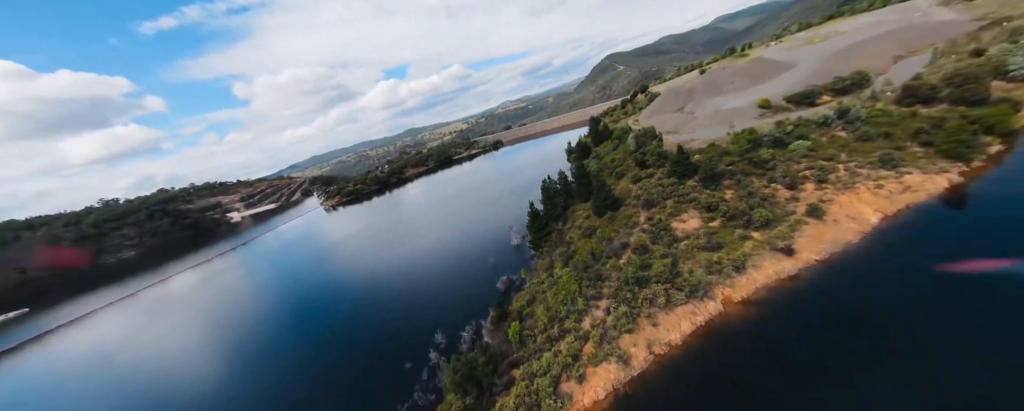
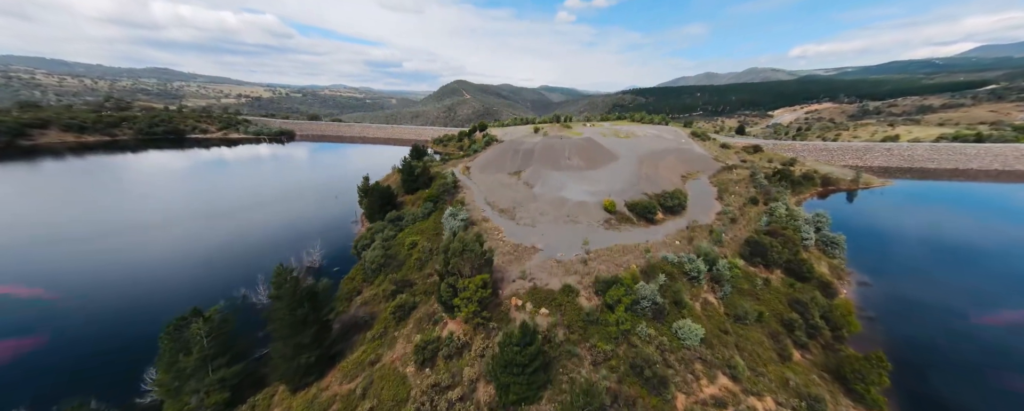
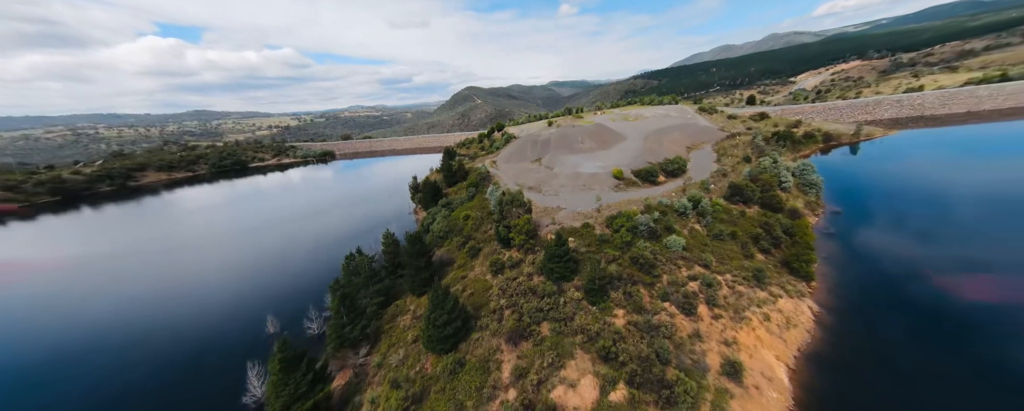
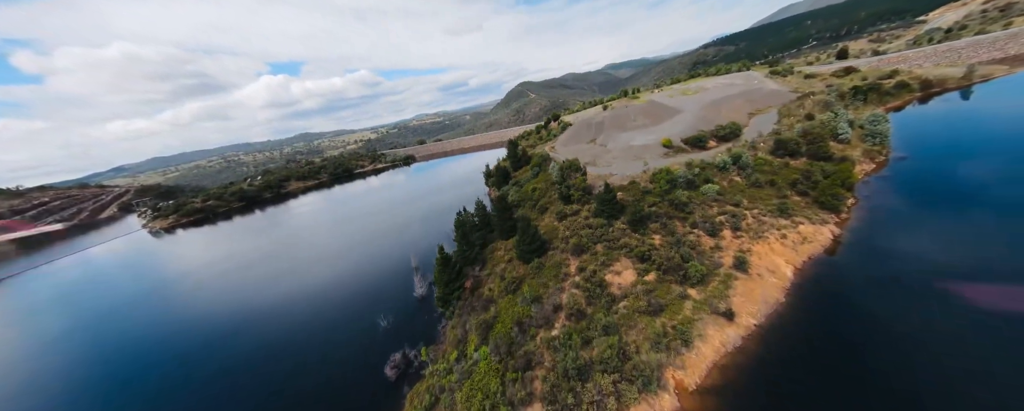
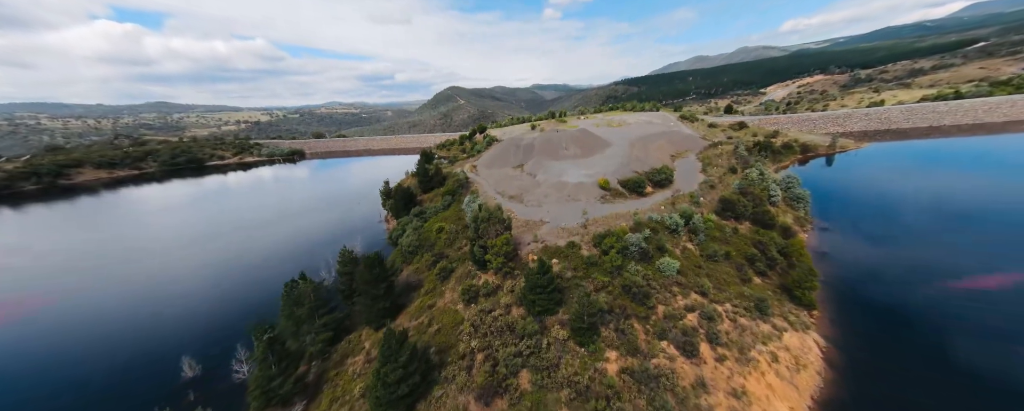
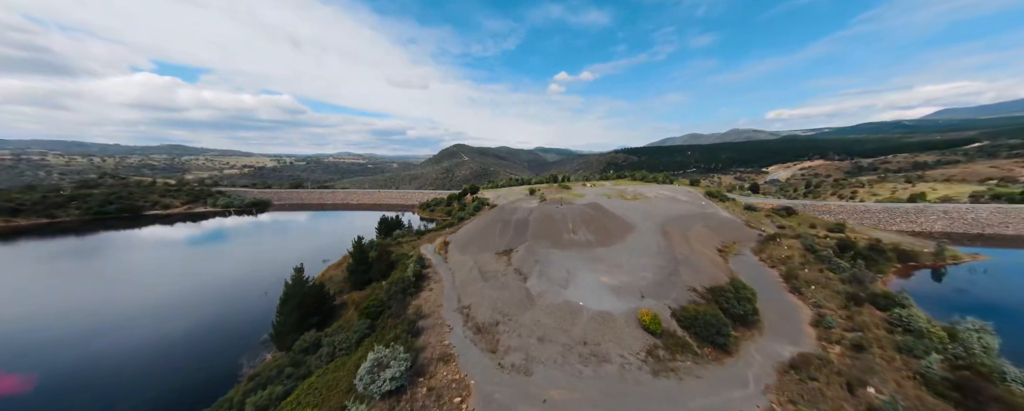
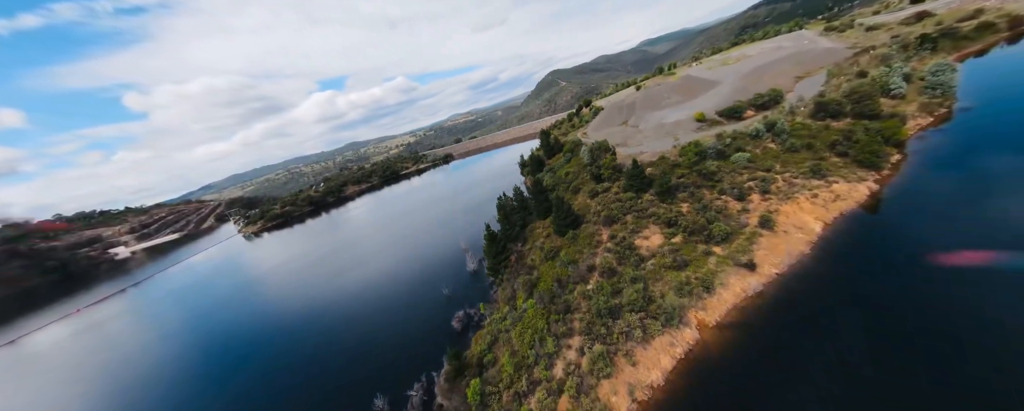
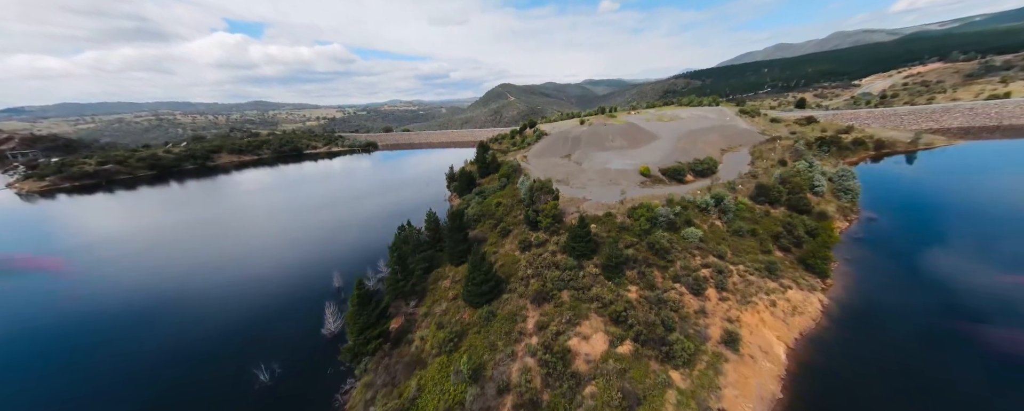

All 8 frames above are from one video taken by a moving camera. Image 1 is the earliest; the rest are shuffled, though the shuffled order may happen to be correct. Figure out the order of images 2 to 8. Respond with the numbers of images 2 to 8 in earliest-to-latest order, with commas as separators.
7, 4, 8, 3, 5, 2, 6
